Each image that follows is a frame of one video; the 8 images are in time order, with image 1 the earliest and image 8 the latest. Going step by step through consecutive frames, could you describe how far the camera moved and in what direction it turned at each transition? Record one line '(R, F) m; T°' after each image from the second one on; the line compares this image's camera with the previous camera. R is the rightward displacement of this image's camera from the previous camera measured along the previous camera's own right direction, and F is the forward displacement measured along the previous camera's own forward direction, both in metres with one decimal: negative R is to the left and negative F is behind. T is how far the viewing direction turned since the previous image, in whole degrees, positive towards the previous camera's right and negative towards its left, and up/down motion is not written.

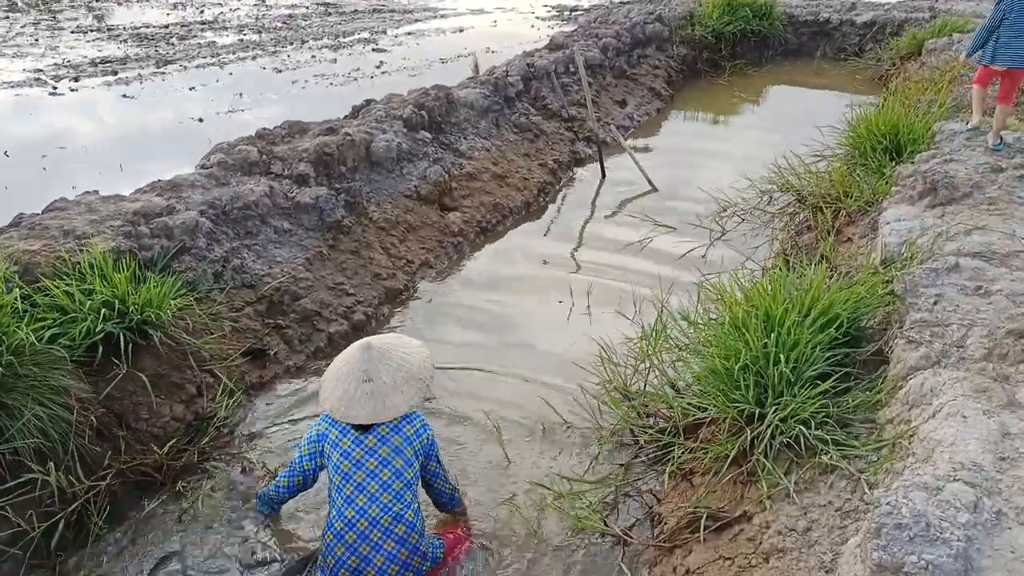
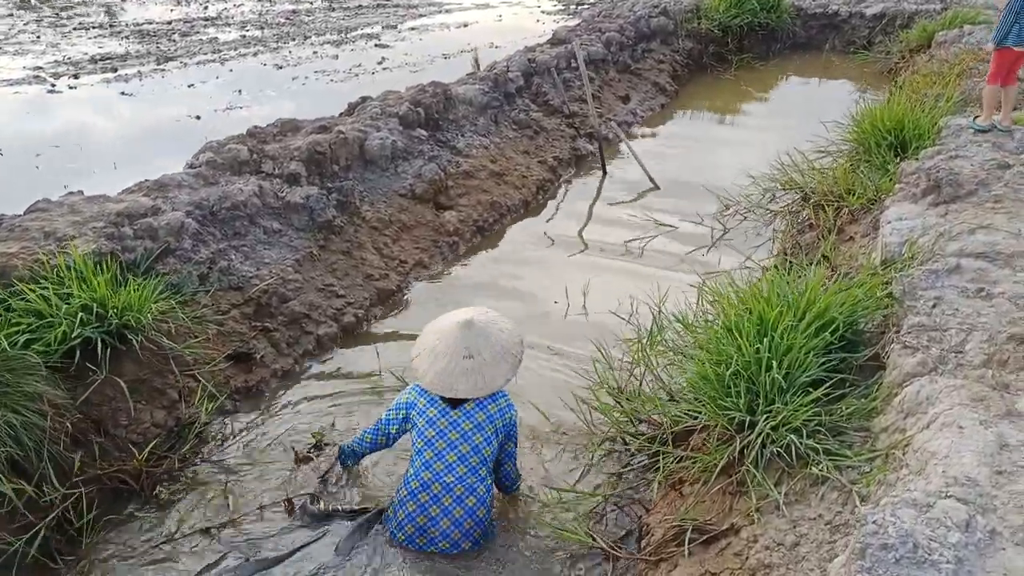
(+0.1, +0.1) m; -1°
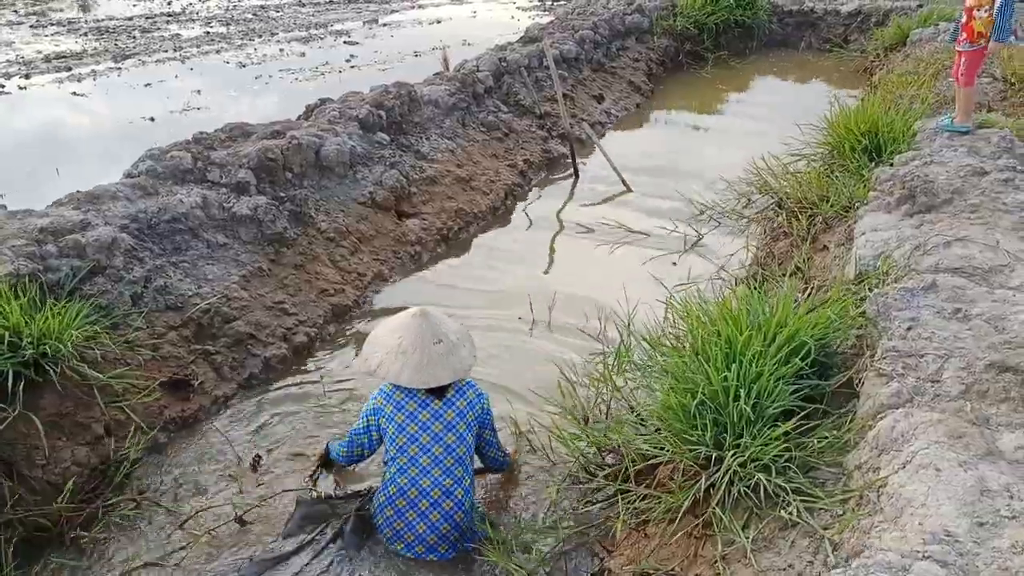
(+0.2, +0.2) m; +1°
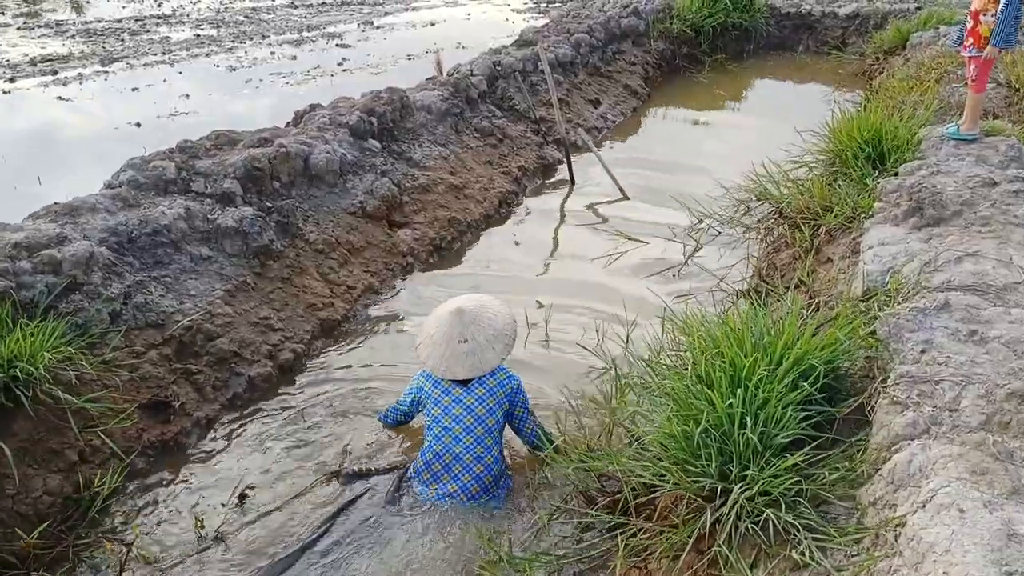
(0.0, +0.2) m; 0°
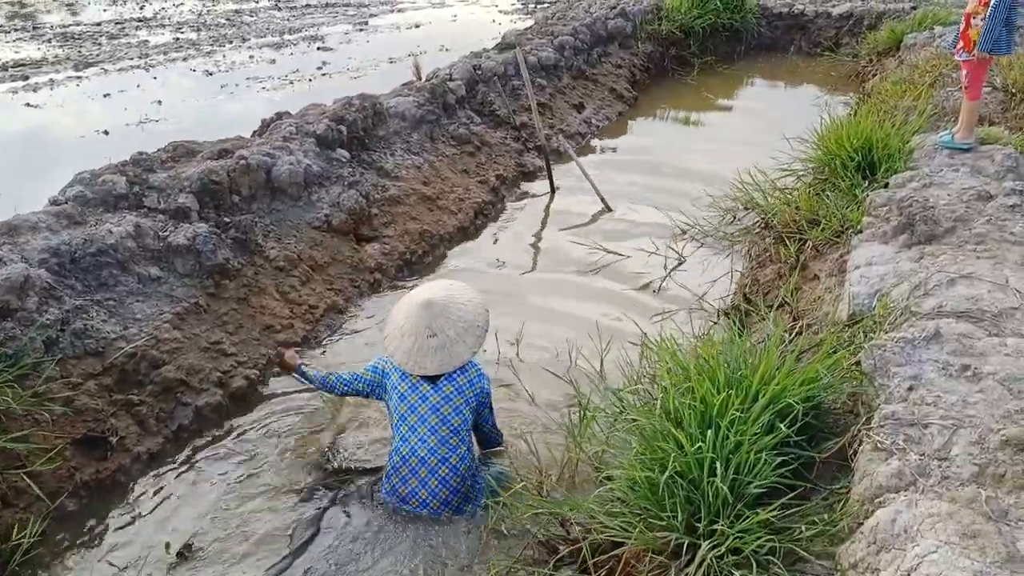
(+0.2, +0.3) m; 0°
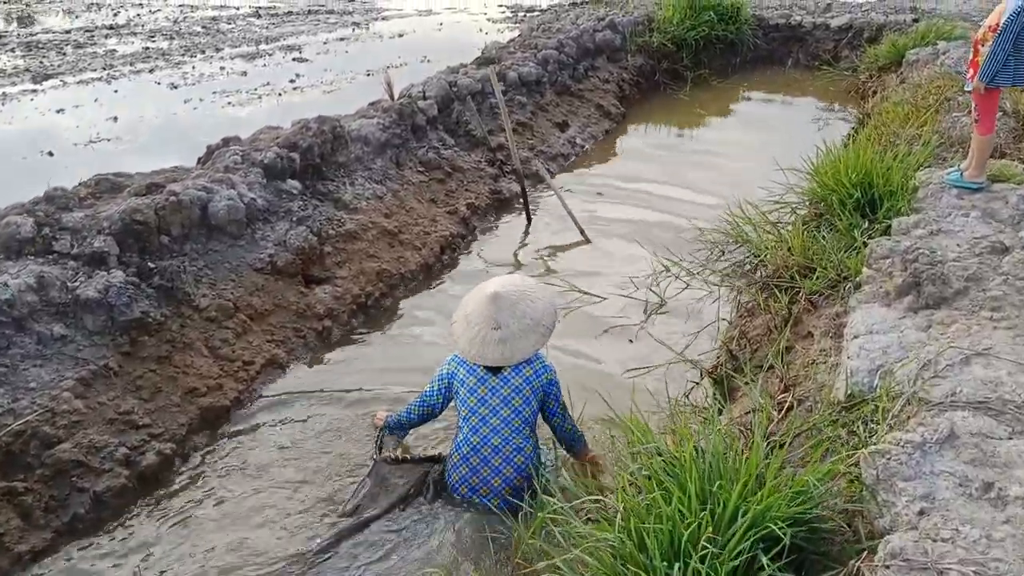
(+0.3, +0.5) m; 0°
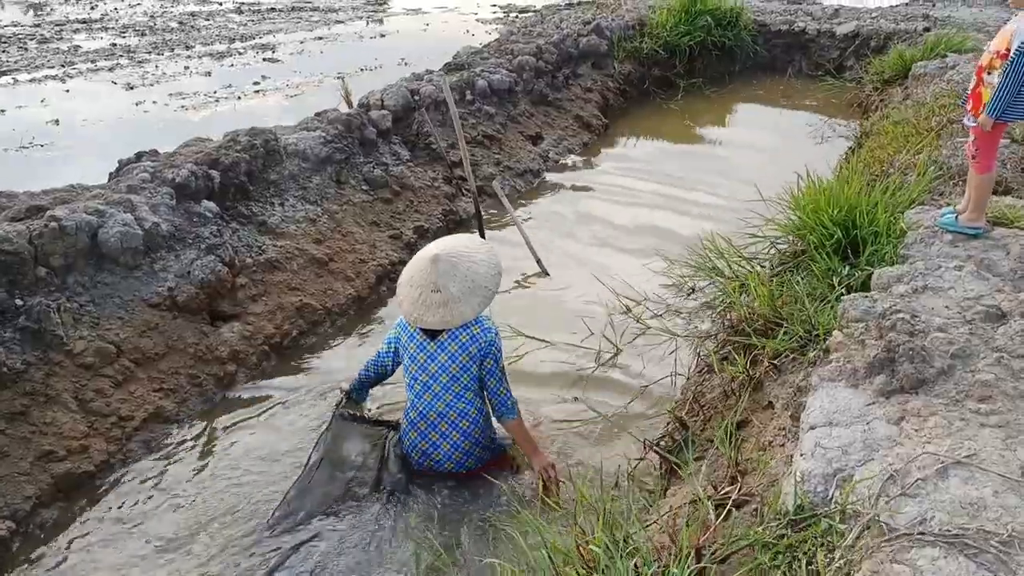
(+0.5, +0.6) m; -1°
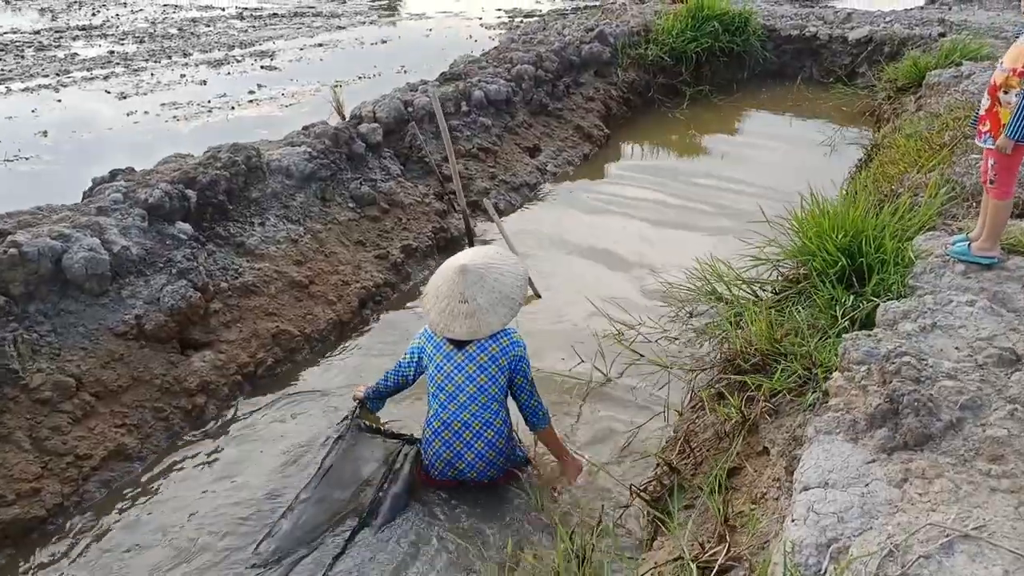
(+0.2, +0.2) m; -1°
